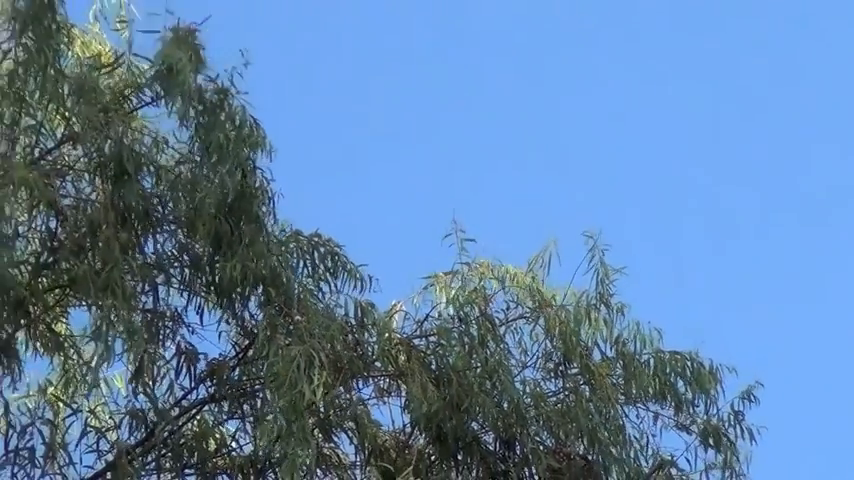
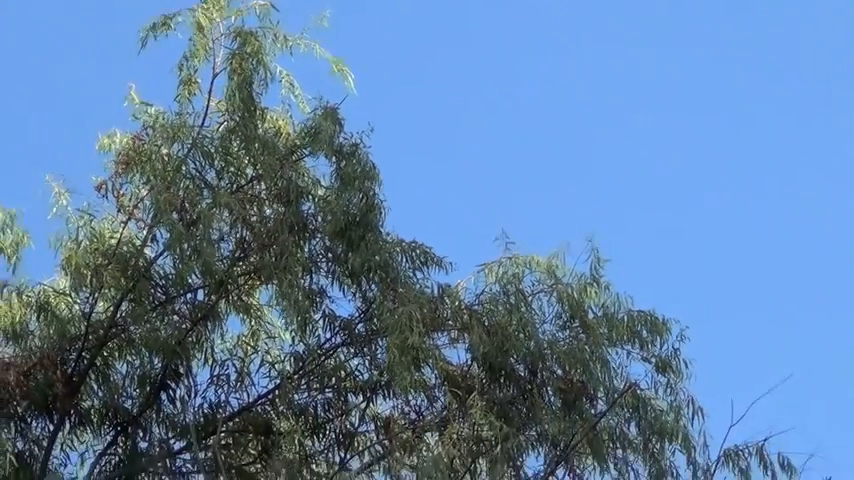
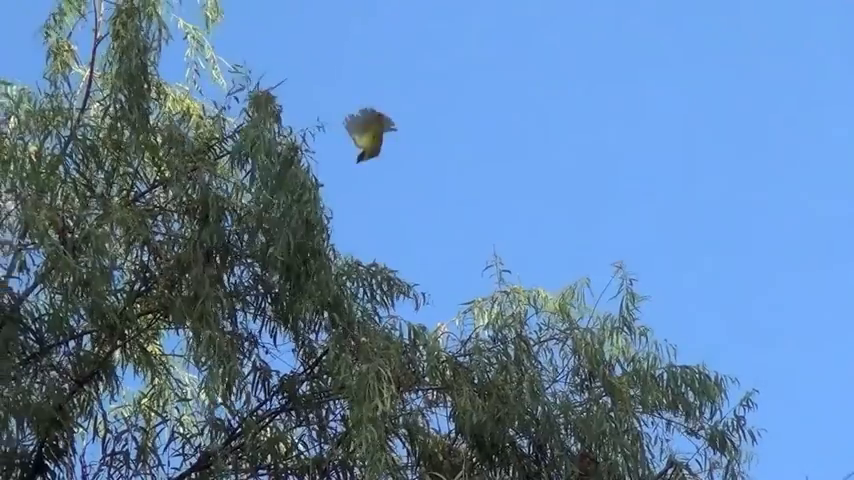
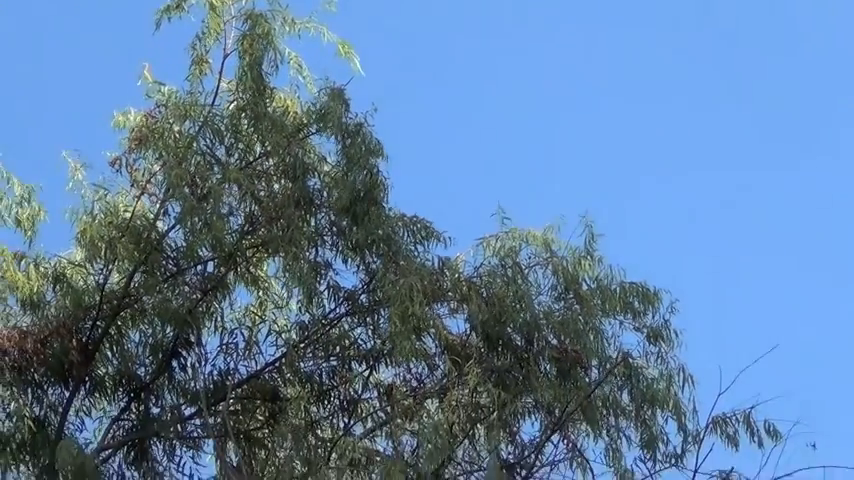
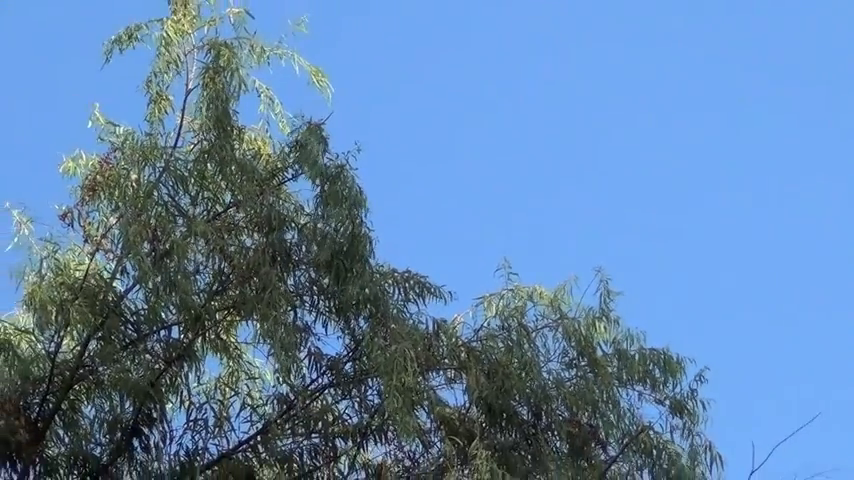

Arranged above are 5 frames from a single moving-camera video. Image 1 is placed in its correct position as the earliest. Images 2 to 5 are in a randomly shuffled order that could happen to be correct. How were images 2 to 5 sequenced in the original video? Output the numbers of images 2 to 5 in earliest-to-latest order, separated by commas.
3, 5, 2, 4
